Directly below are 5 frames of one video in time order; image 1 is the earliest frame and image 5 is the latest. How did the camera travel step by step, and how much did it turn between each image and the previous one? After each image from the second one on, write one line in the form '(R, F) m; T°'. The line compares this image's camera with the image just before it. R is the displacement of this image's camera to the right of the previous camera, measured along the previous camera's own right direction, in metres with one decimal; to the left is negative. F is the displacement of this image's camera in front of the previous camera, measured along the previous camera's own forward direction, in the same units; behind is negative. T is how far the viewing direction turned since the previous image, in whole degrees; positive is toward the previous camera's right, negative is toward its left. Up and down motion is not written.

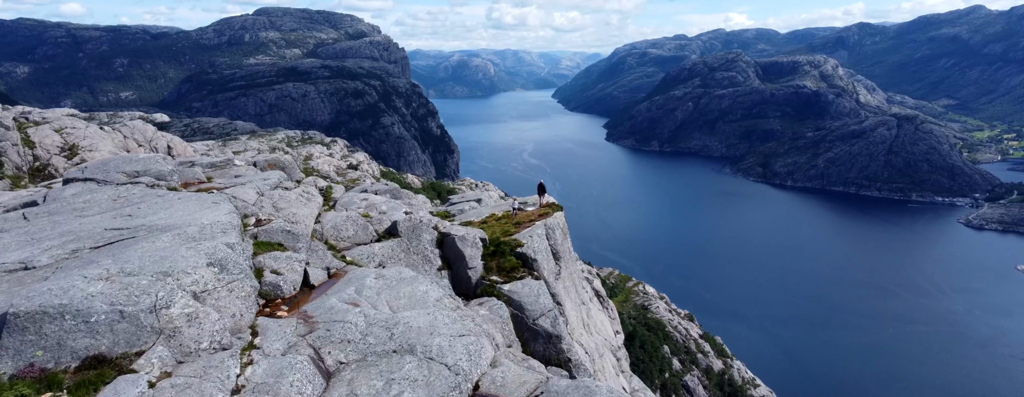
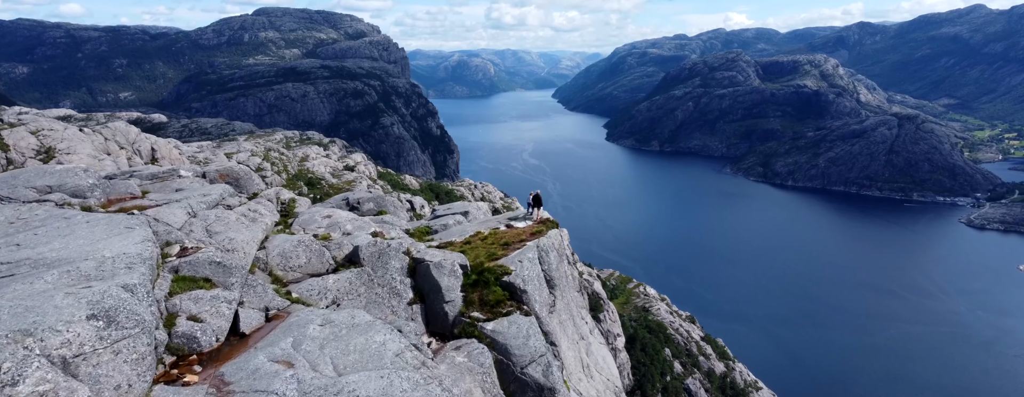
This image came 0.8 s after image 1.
(+0.3, +2.5) m; 0°
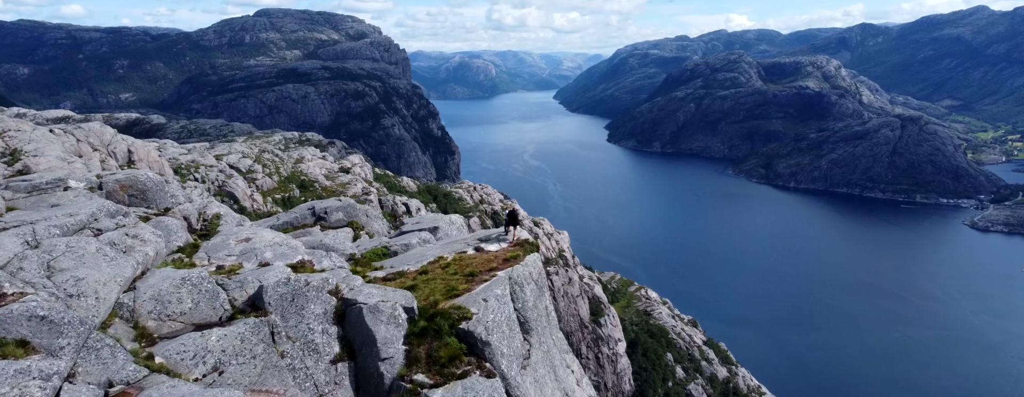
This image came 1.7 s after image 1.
(+0.7, +3.1) m; 0°
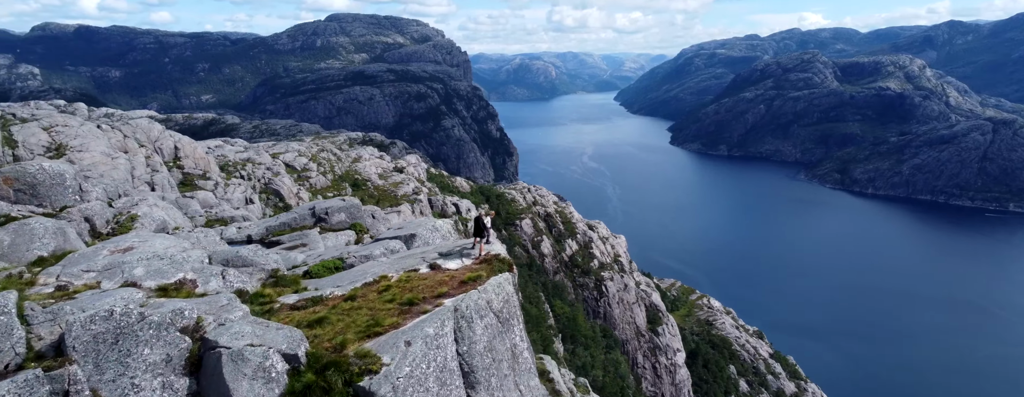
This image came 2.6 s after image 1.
(+1.5, +3.2) m; -6°
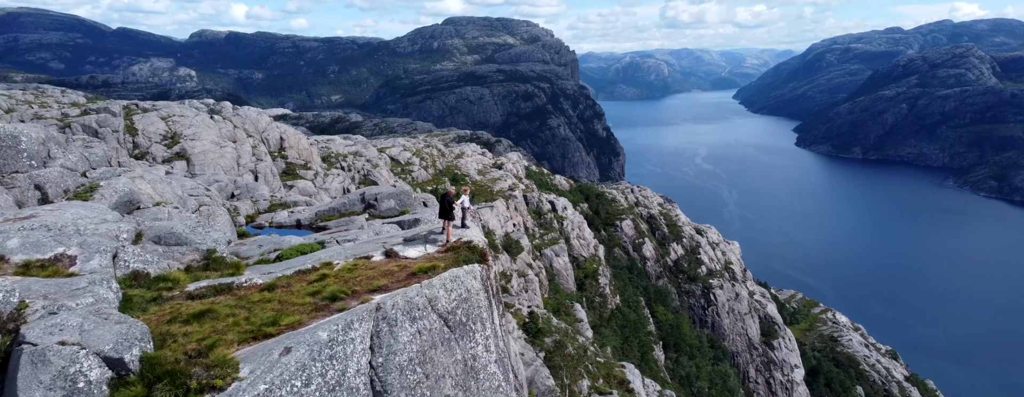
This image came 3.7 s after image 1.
(+1.7, +2.5) m; -10°
